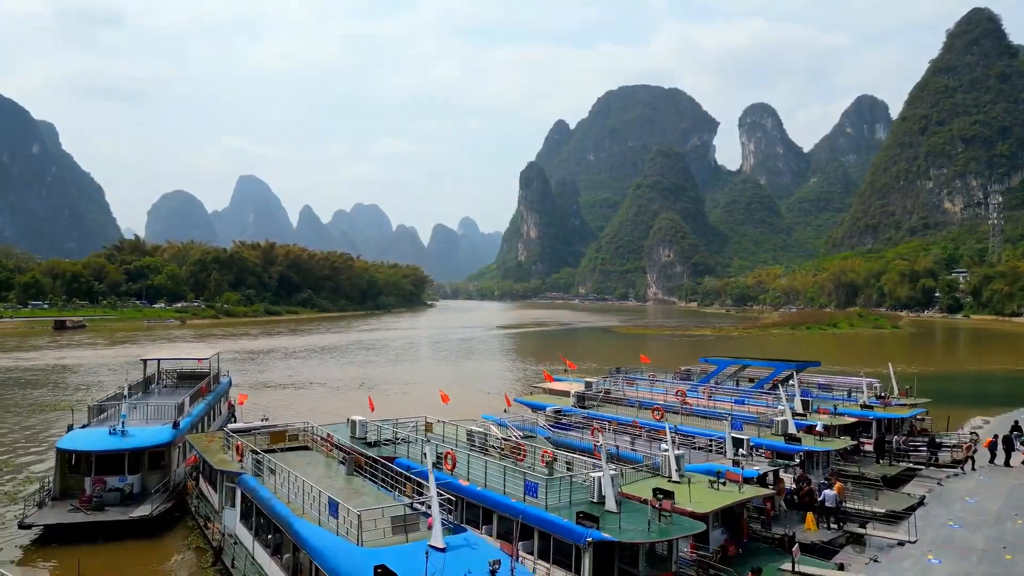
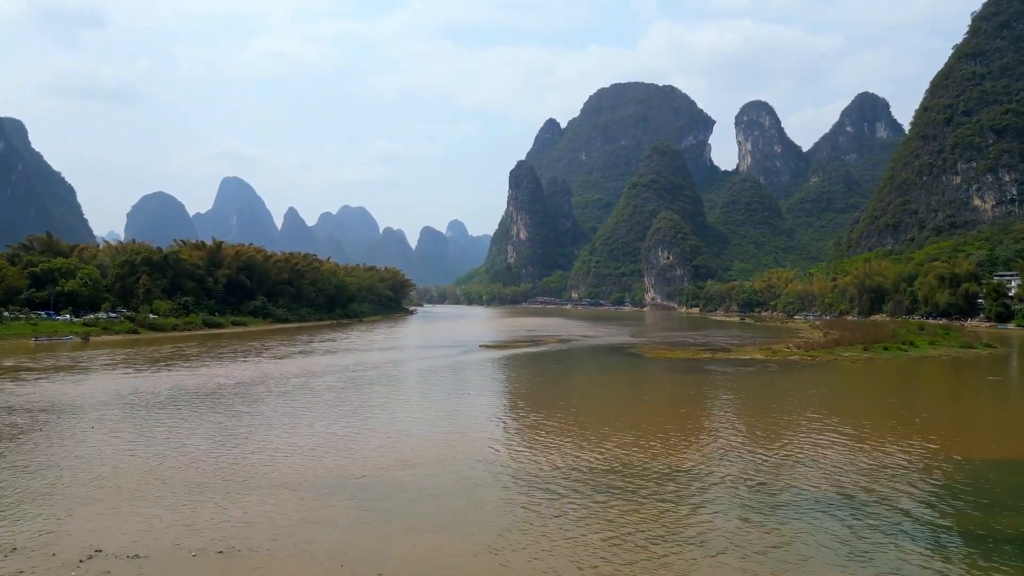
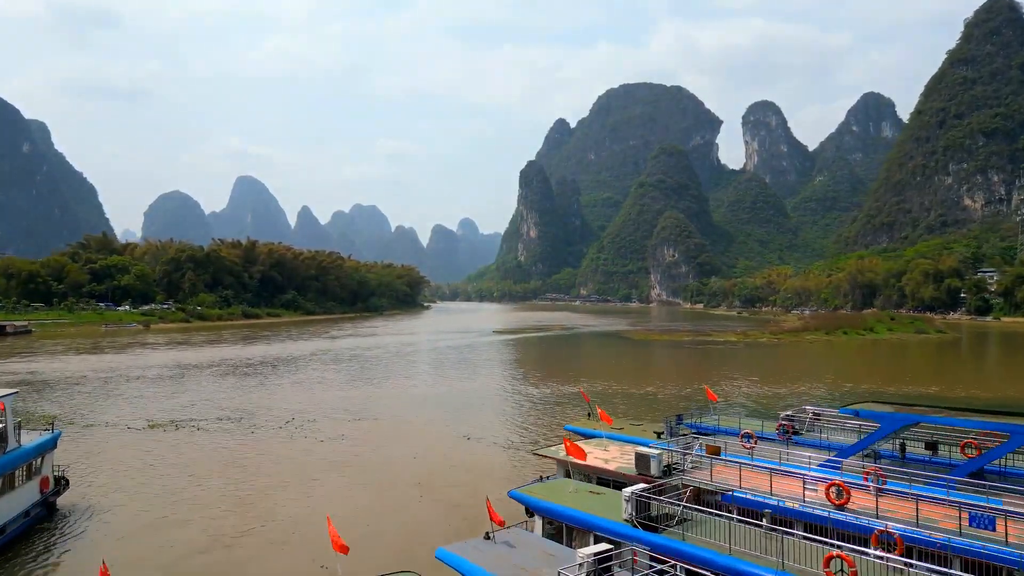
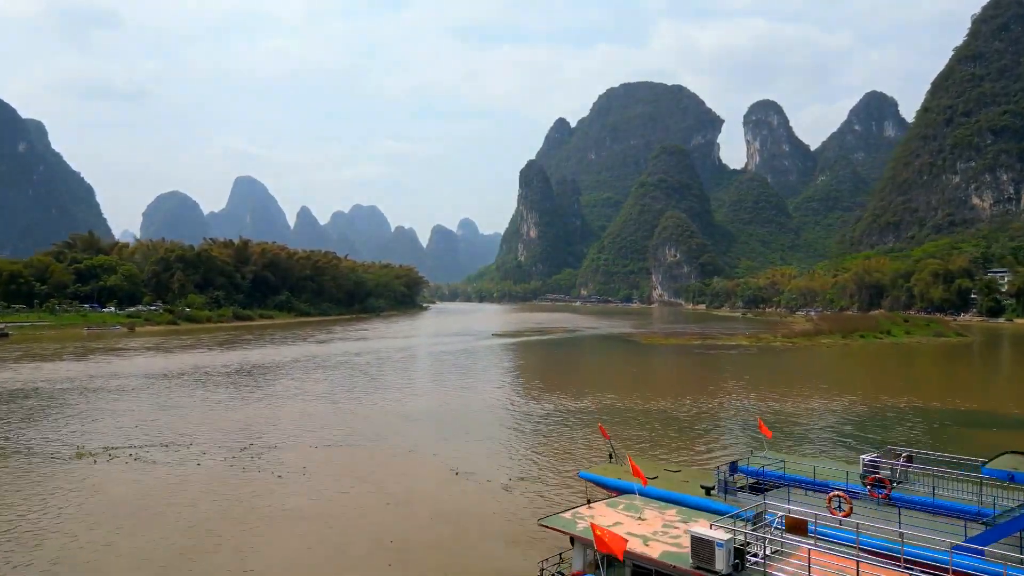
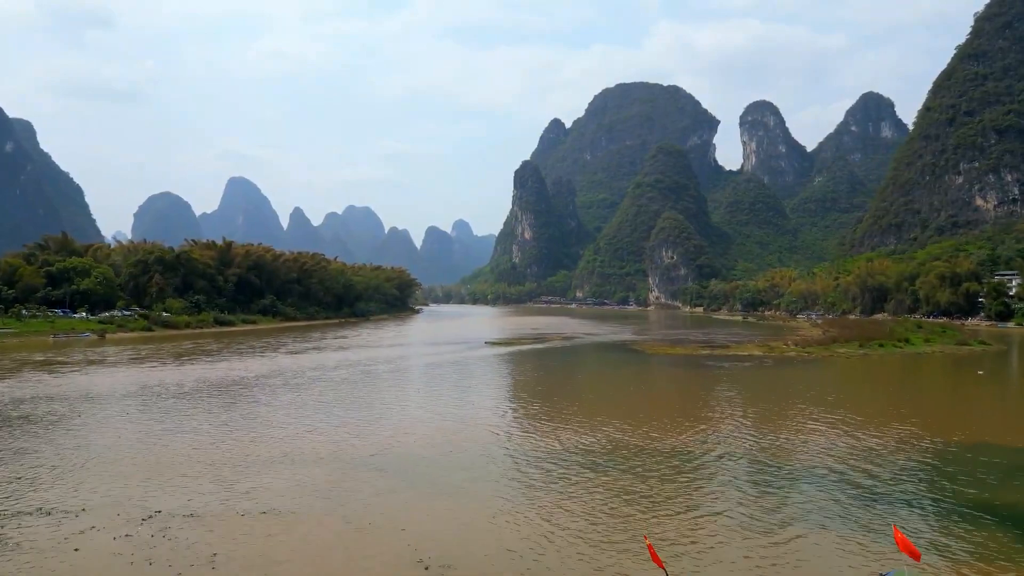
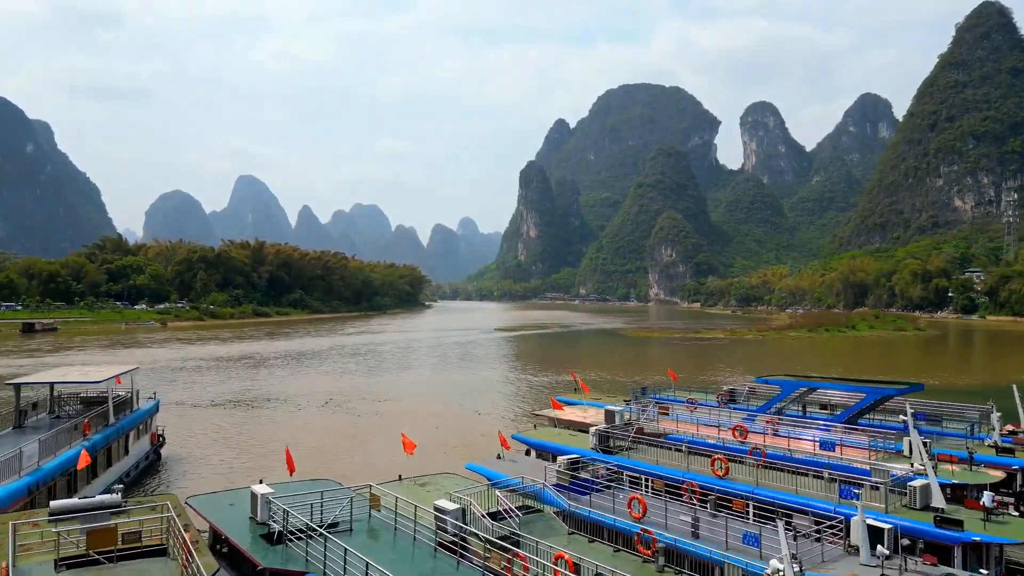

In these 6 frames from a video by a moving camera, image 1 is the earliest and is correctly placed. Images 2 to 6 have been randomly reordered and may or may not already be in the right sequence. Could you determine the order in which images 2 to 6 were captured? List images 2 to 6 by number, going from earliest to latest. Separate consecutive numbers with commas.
6, 3, 4, 5, 2
